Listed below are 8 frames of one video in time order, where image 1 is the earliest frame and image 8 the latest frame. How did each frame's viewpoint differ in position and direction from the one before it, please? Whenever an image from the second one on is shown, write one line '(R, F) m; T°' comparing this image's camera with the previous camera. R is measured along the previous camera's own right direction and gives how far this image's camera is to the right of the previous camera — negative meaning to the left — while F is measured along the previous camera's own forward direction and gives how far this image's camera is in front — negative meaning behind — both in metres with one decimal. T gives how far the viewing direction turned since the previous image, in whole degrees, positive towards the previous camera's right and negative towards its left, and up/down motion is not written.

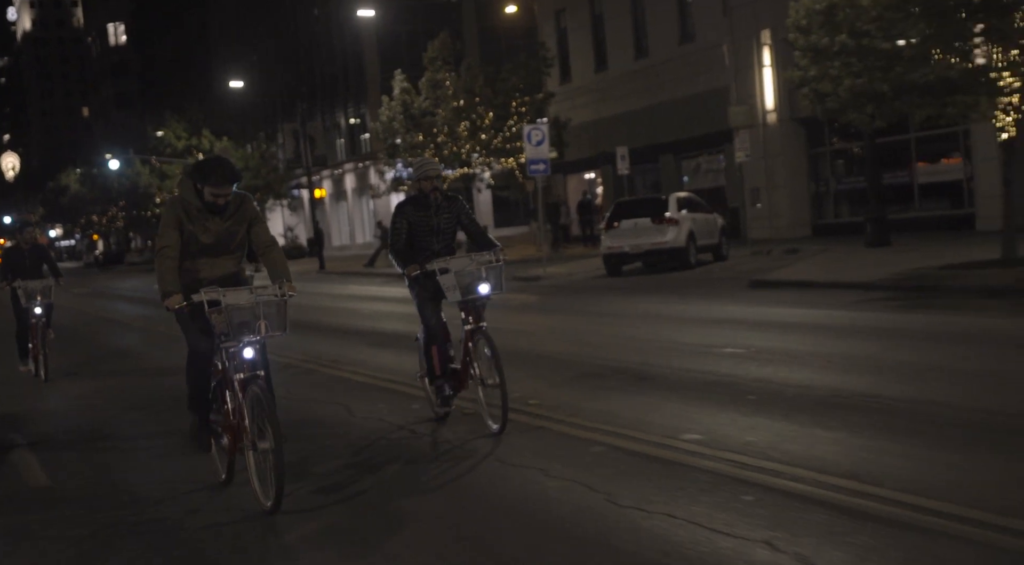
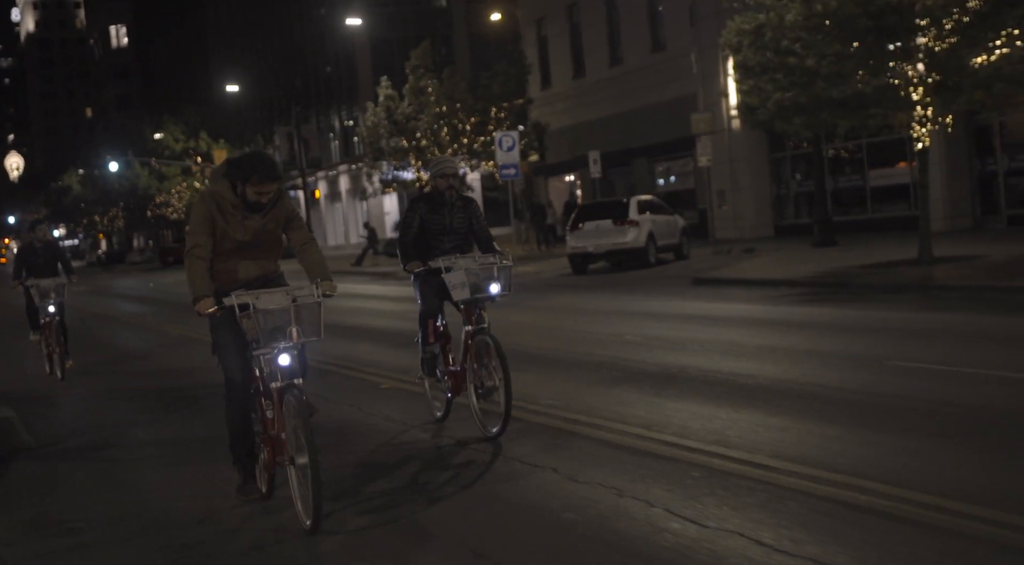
(+0.3, -0.6) m; 0°
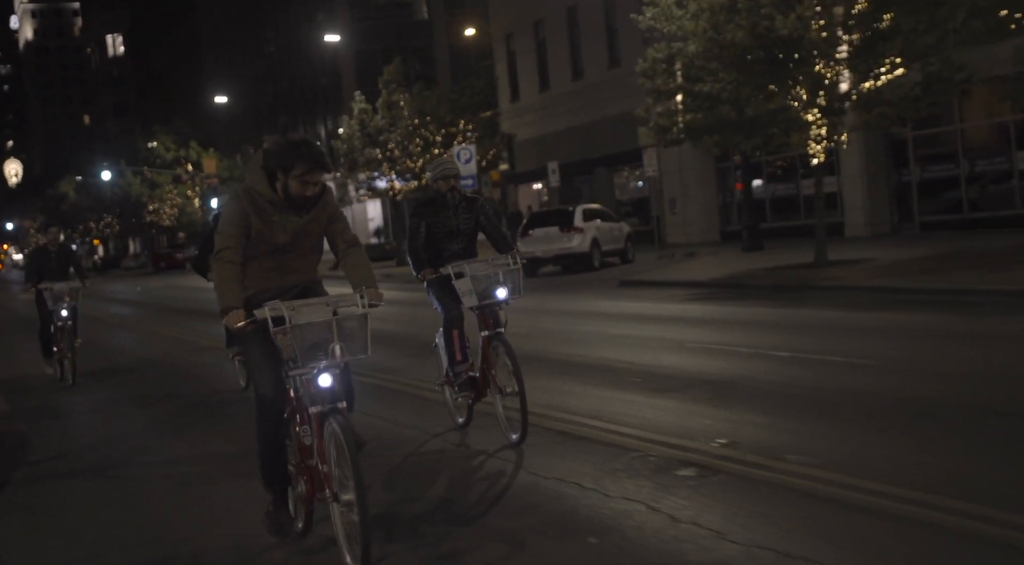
(+0.4, -0.8) m; 0°
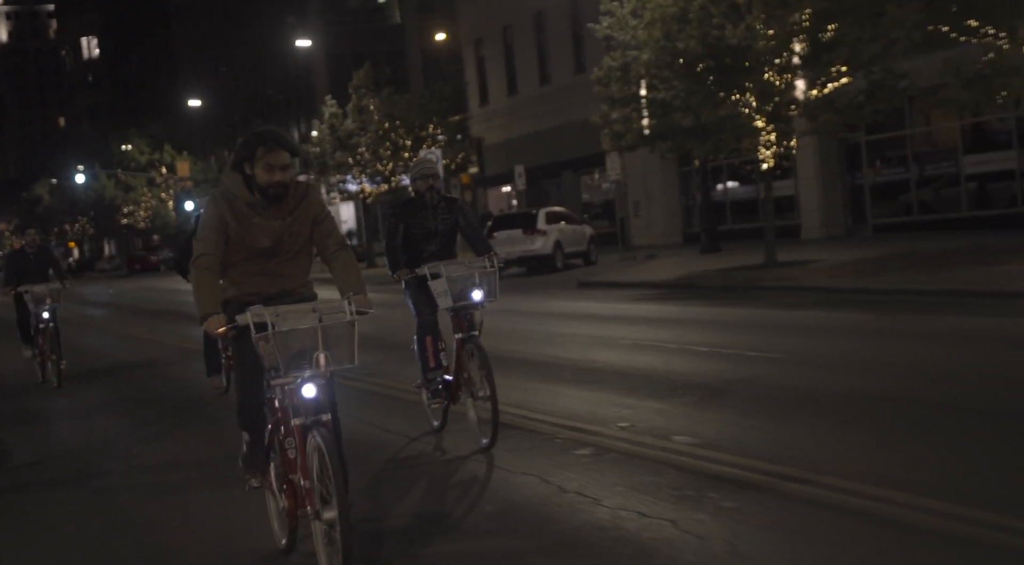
(+0.2, -0.2) m; +1°
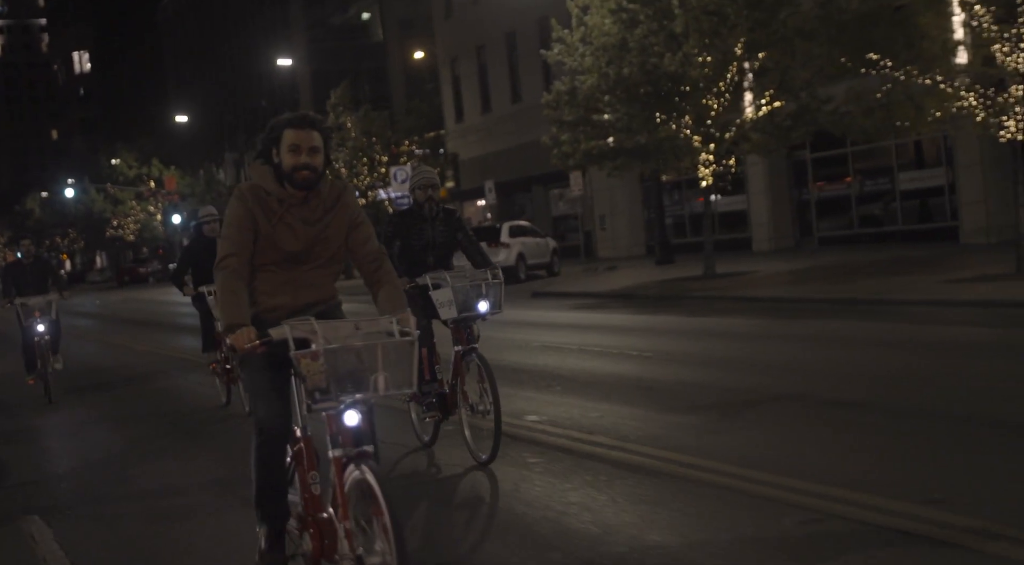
(+0.3, -0.6) m; 0°
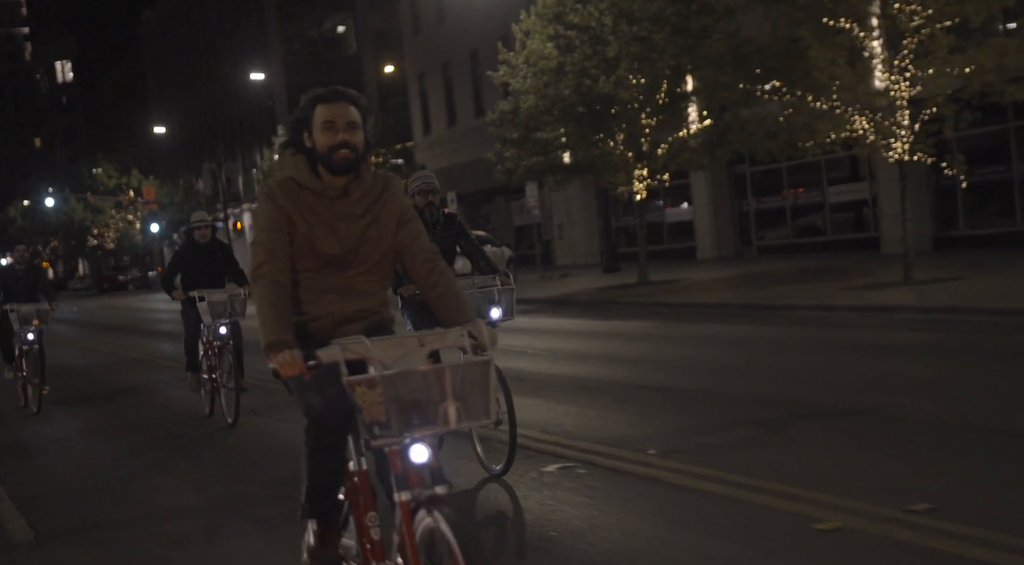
(-0.3, +0.4) m; +1°
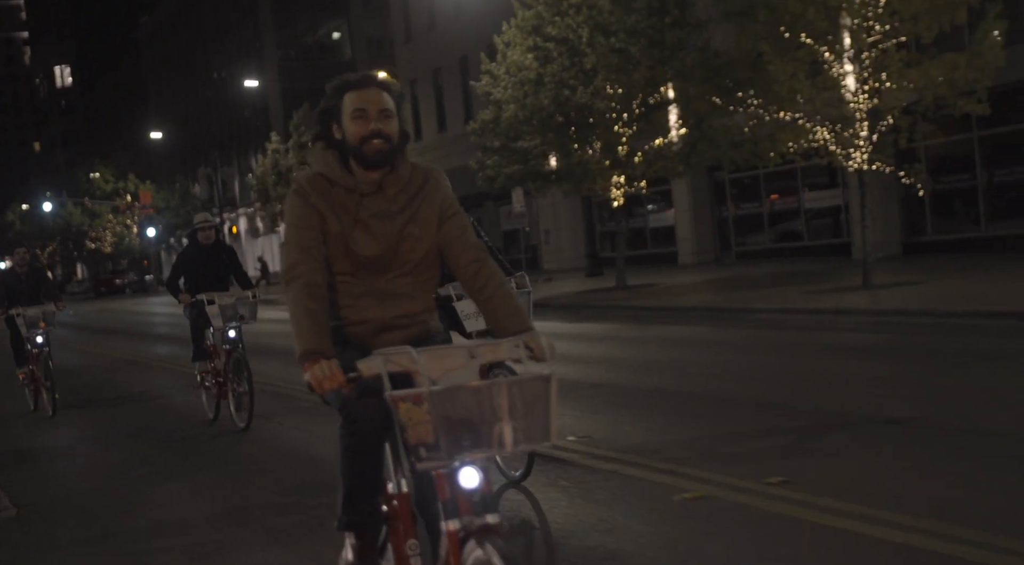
(-0.2, +0.2) m; 0°
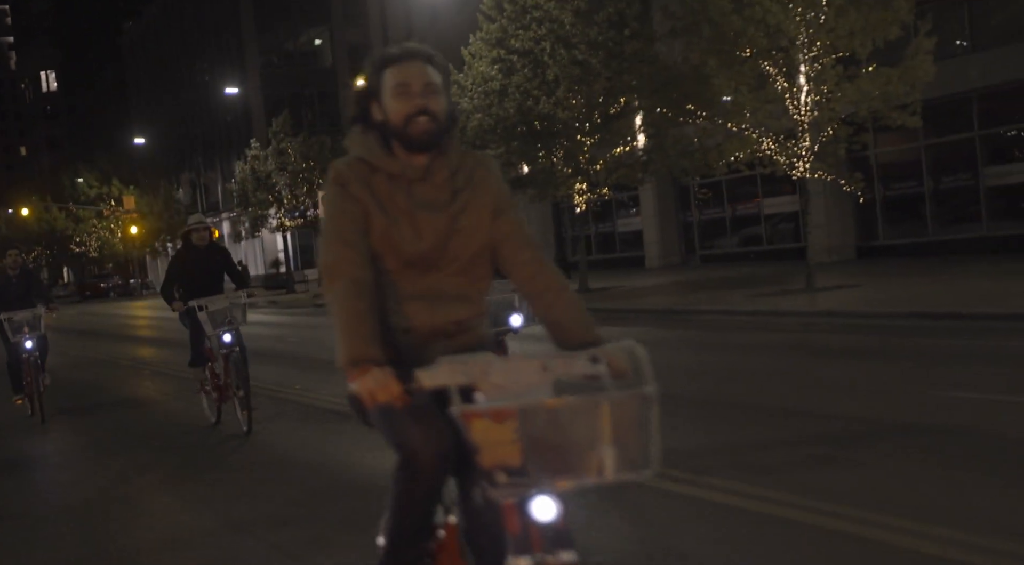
(-0.2, +0.3) m; +1°
